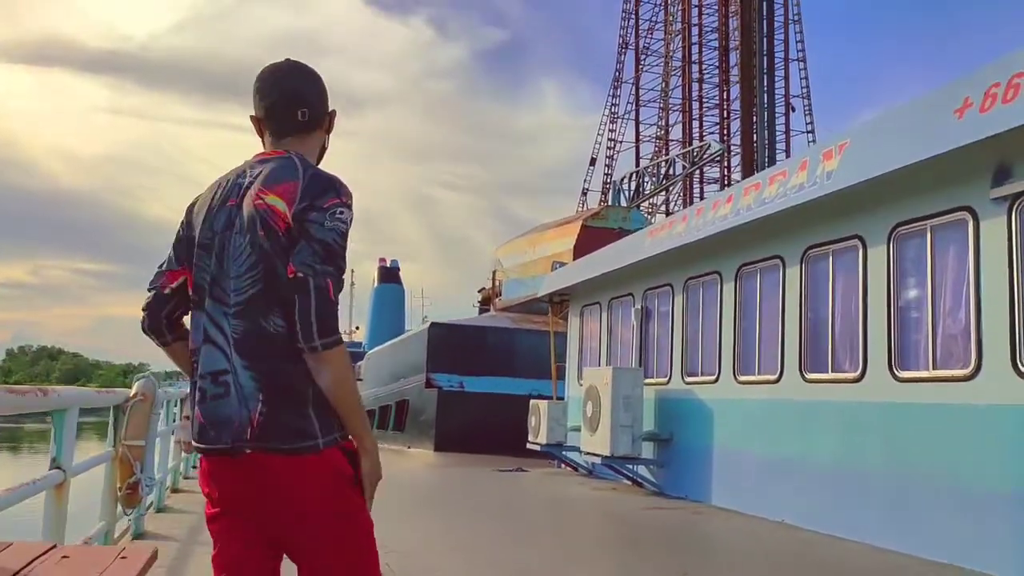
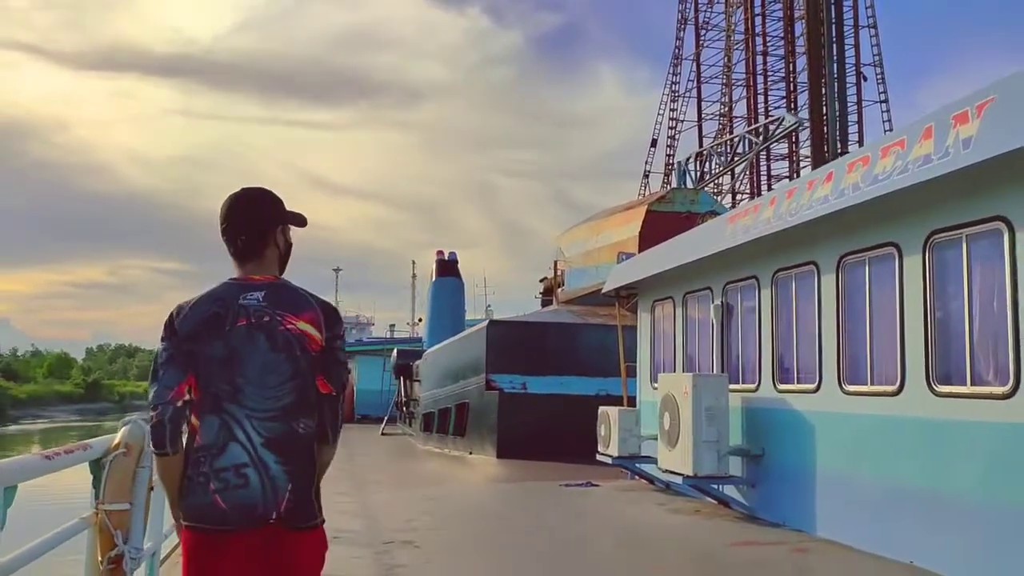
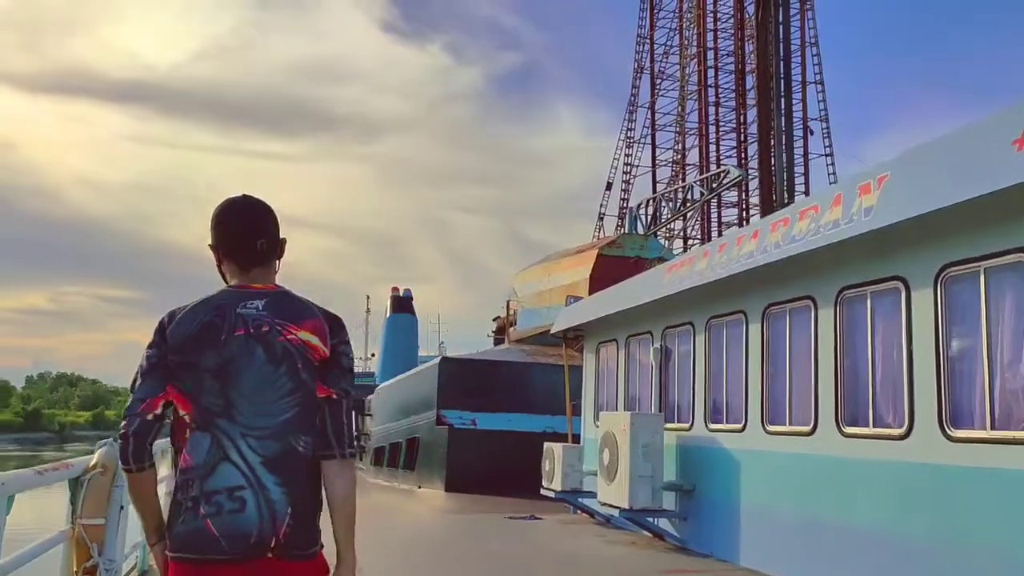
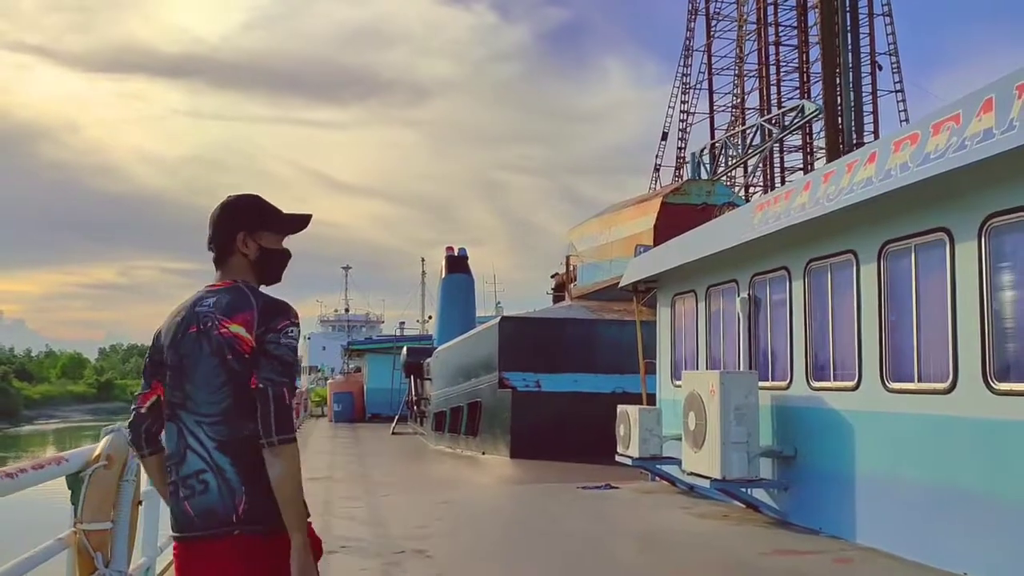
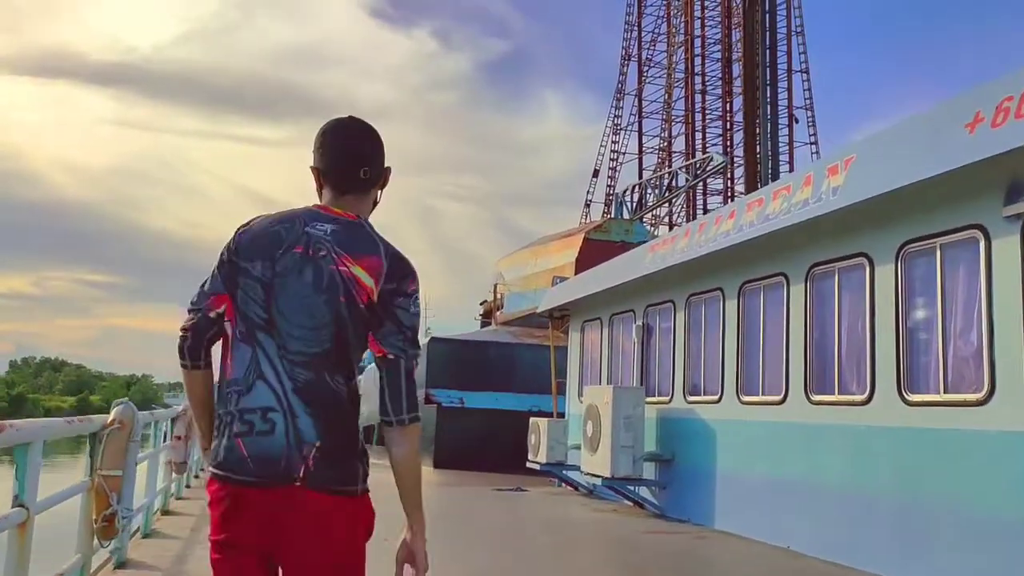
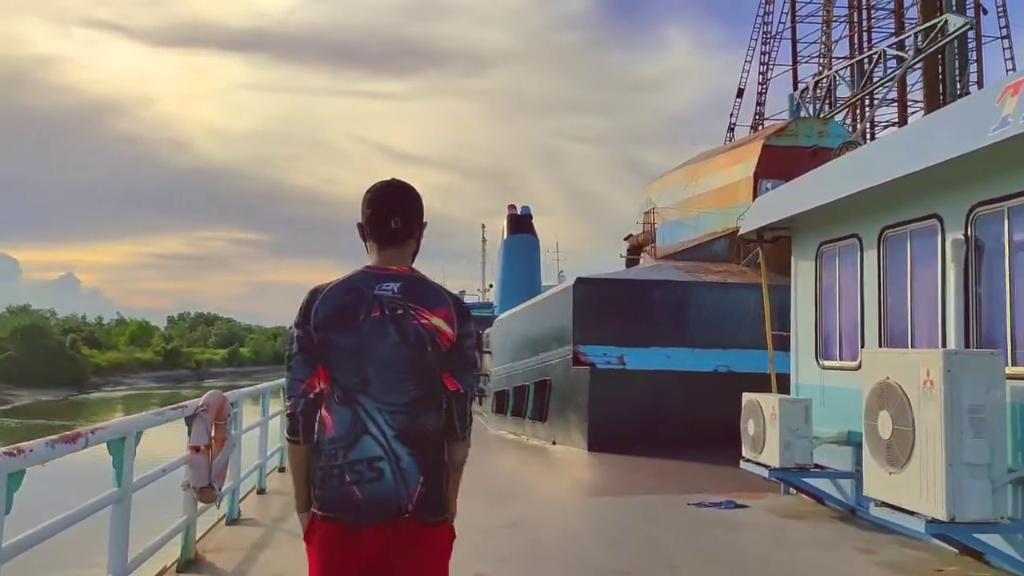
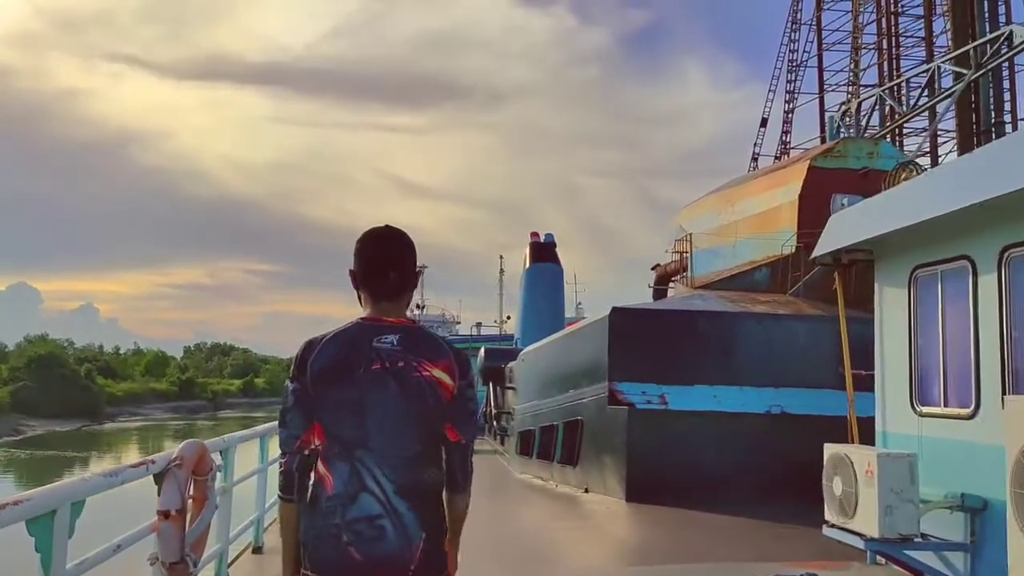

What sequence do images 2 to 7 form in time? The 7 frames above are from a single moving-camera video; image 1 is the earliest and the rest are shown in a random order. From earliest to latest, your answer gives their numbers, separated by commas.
5, 3, 2, 4, 6, 7
